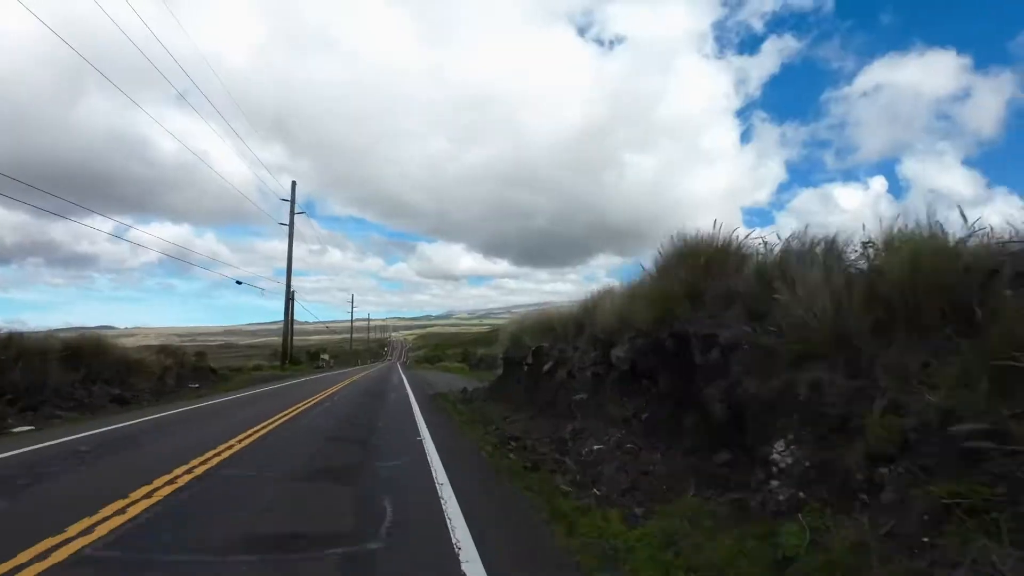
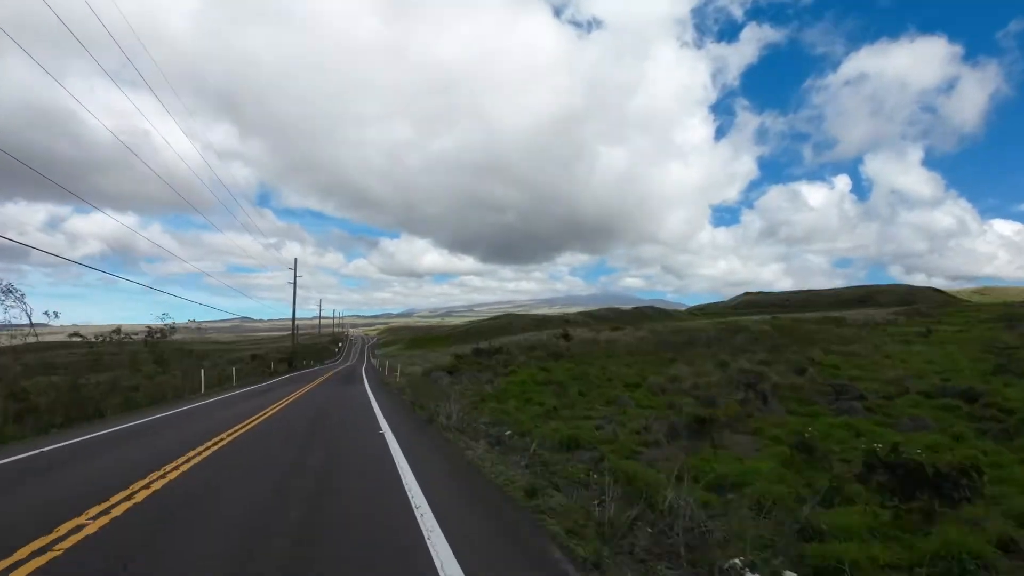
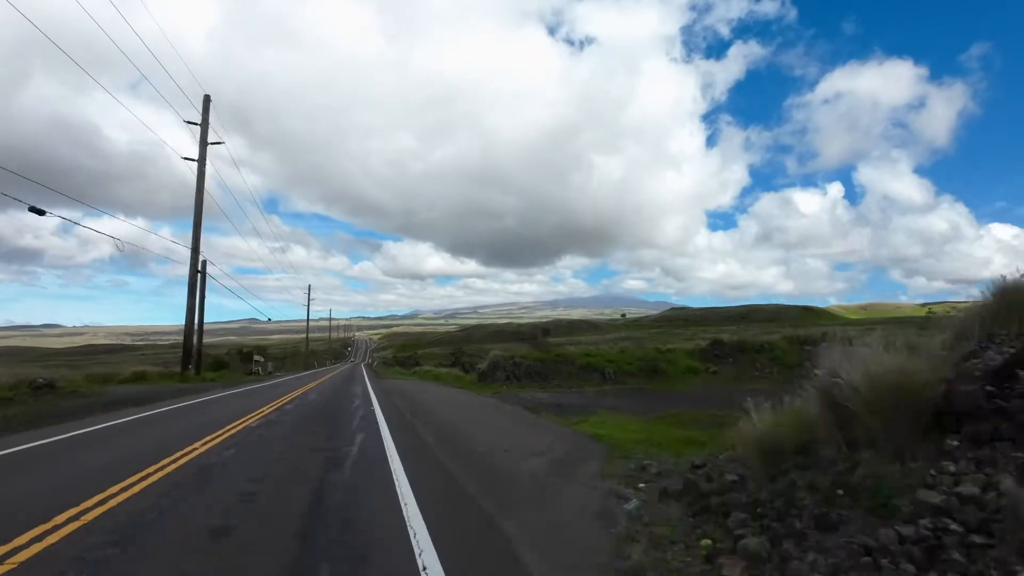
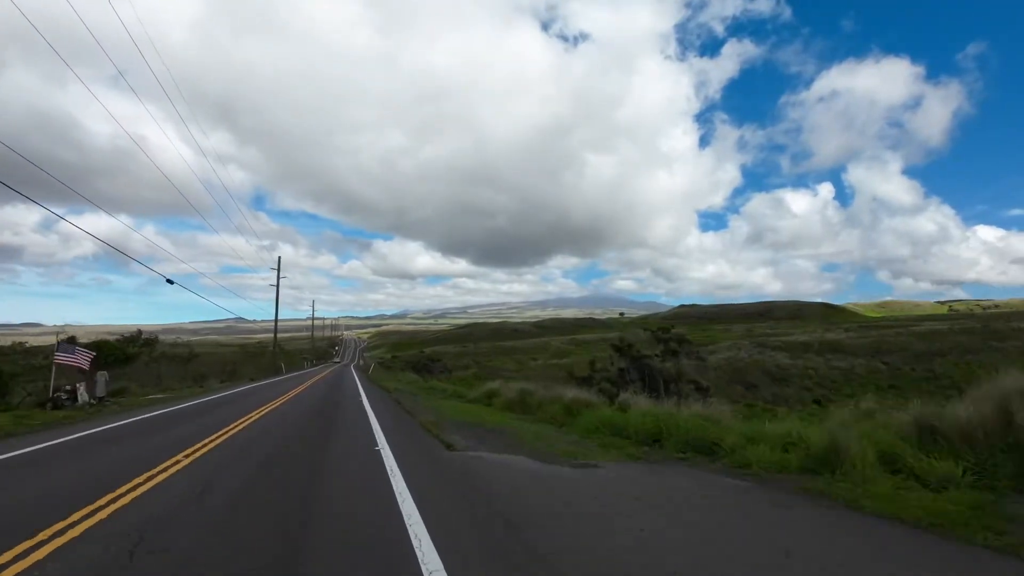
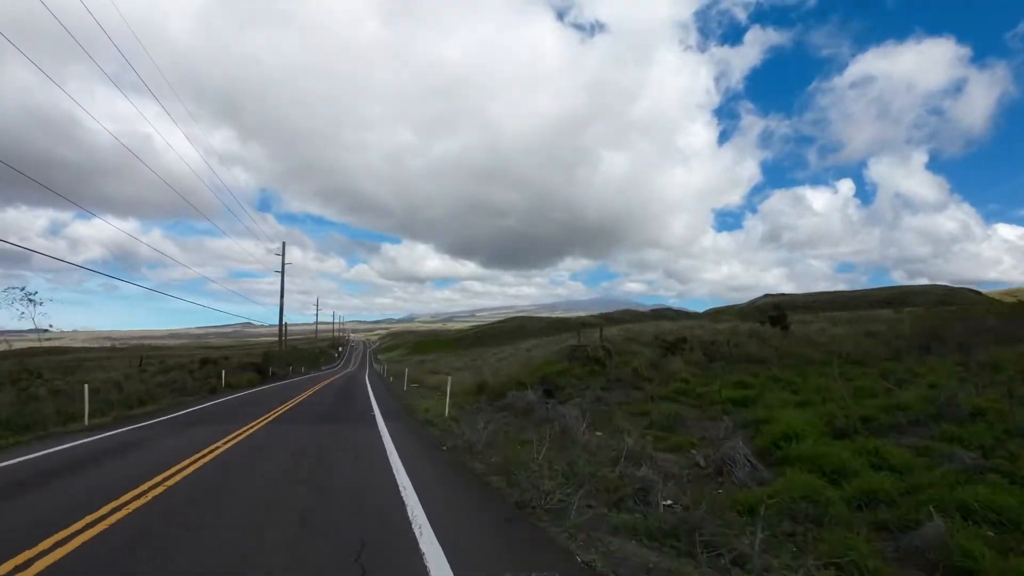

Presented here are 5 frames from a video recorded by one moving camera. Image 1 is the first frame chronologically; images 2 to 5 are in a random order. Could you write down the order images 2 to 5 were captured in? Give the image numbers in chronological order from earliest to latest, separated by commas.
3, 4, 2, 5
